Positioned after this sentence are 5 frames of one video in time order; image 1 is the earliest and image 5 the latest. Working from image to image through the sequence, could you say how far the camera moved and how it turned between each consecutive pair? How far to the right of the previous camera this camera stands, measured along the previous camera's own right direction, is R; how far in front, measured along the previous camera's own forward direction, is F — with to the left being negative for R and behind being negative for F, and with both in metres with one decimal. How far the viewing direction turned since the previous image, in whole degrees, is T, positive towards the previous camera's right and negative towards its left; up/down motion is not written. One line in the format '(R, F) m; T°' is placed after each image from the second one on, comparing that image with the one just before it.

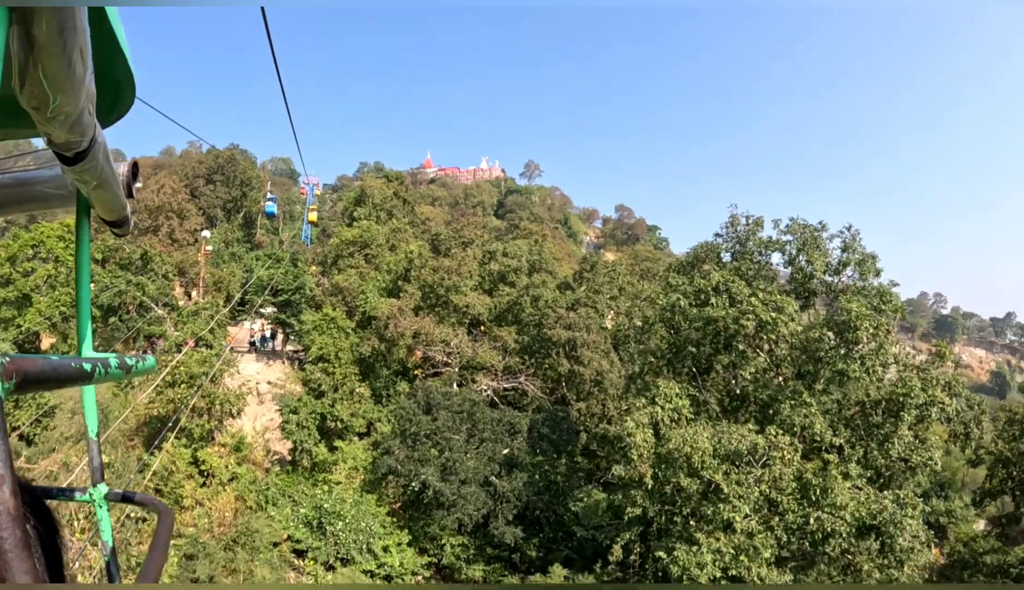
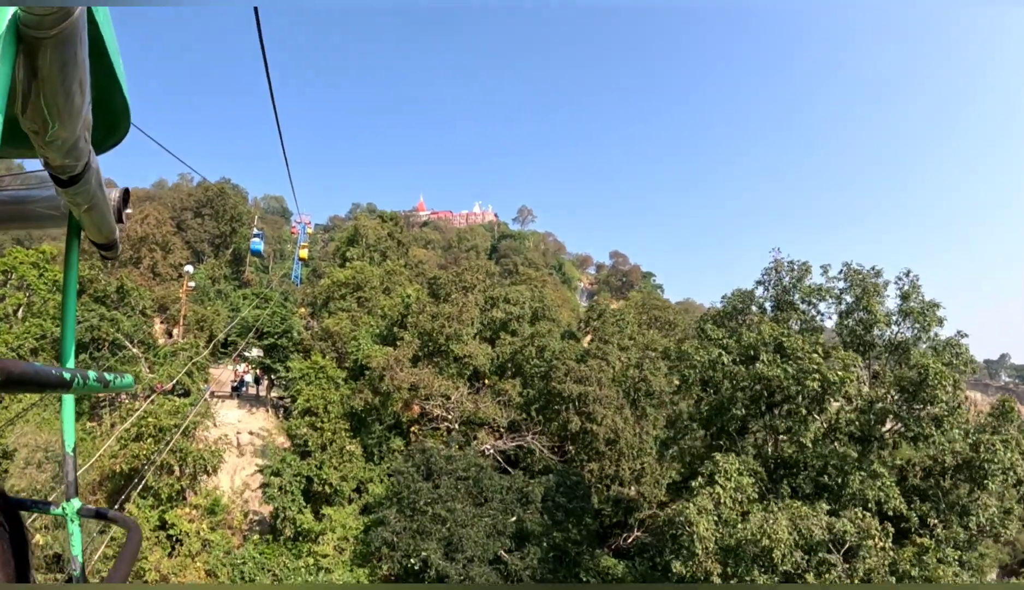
(-0.6, +1.2) m; +1°
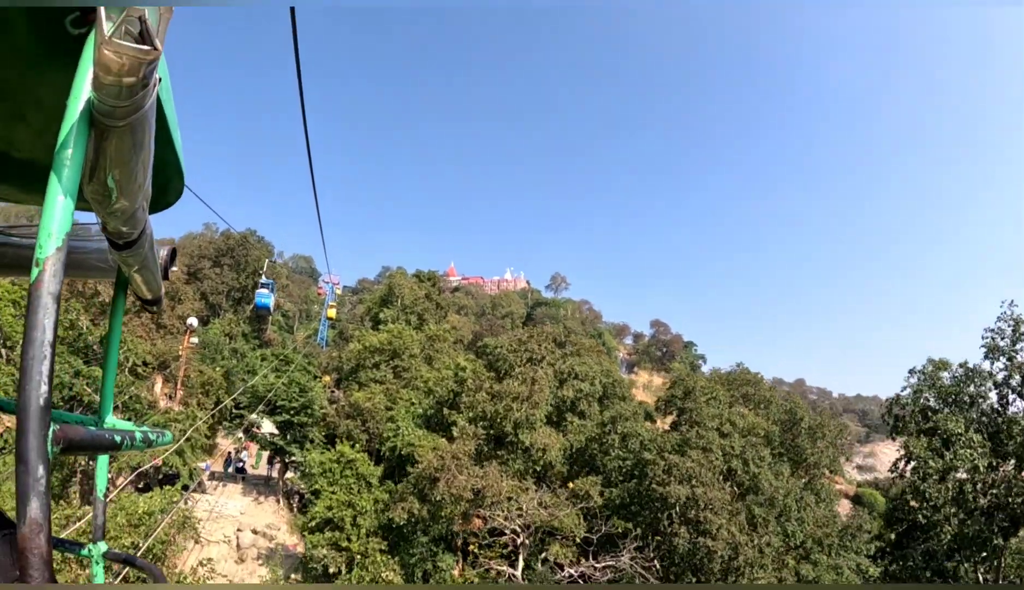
(-1.3, +3.4) m; -3°
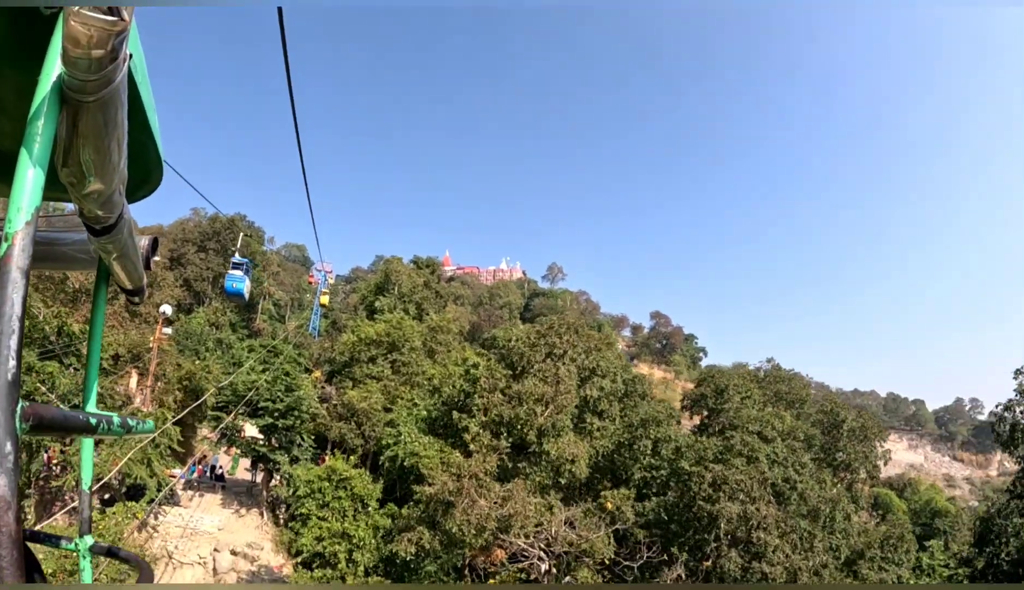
(-0.6, +1.9) m; +1°
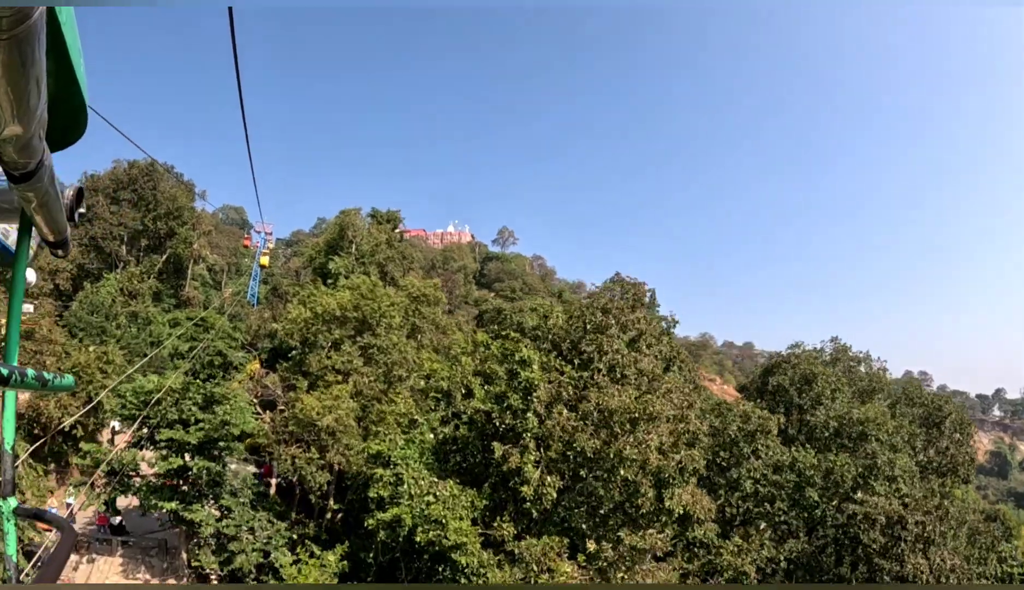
(-1.7, +4.6) m; +6°
